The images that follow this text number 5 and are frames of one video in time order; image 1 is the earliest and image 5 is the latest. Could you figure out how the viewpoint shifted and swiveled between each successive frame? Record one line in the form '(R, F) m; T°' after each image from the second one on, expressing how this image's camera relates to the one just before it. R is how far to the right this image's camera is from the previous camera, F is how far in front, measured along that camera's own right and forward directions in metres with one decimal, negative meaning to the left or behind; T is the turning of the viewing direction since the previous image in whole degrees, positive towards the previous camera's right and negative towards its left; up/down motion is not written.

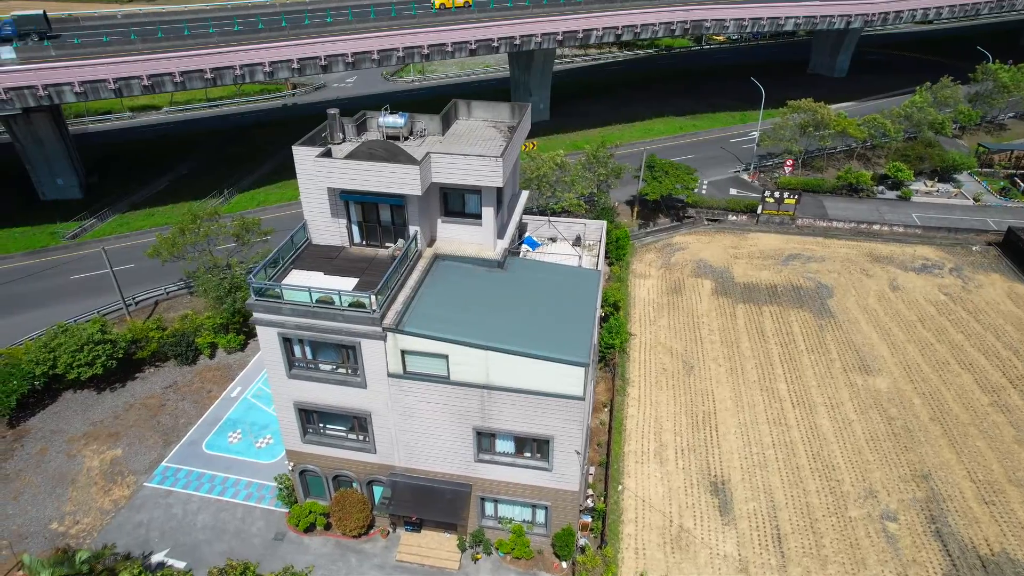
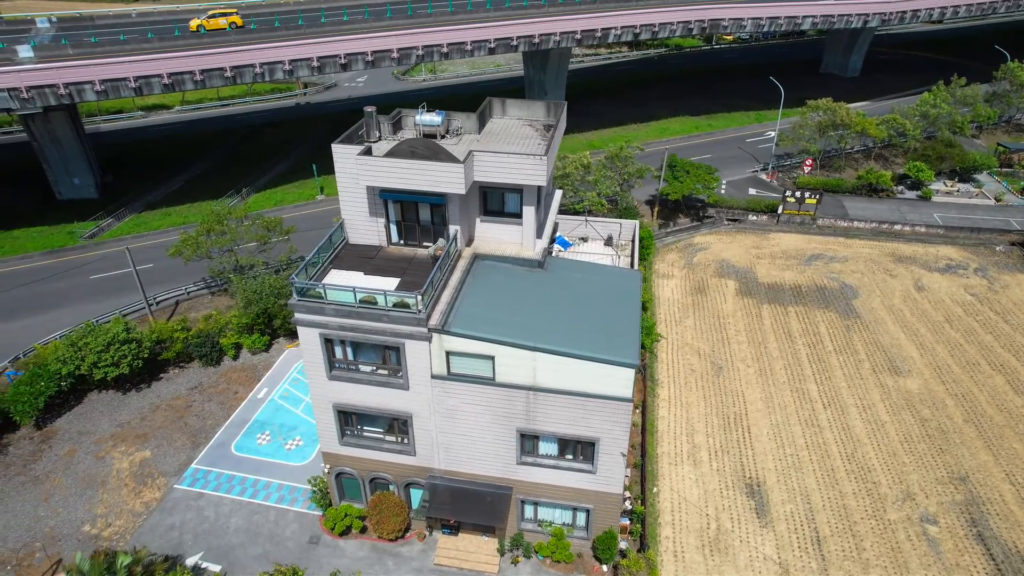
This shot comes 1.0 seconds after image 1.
(-1.7, +0.3) m; 0°
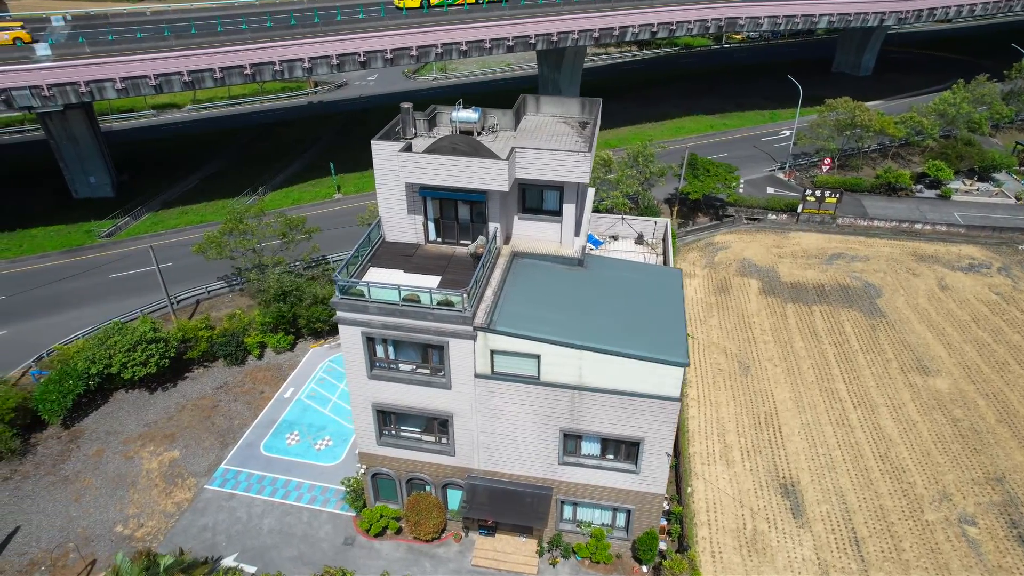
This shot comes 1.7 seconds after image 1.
(-1.7, +0.3) m; 0°
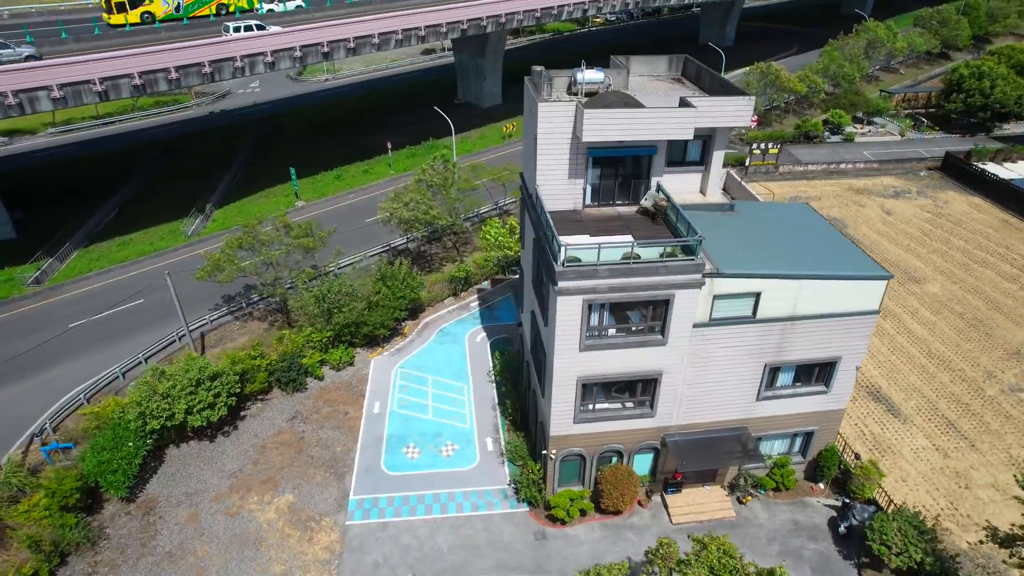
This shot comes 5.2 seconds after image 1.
(-13.4, +2.6) m; +15°
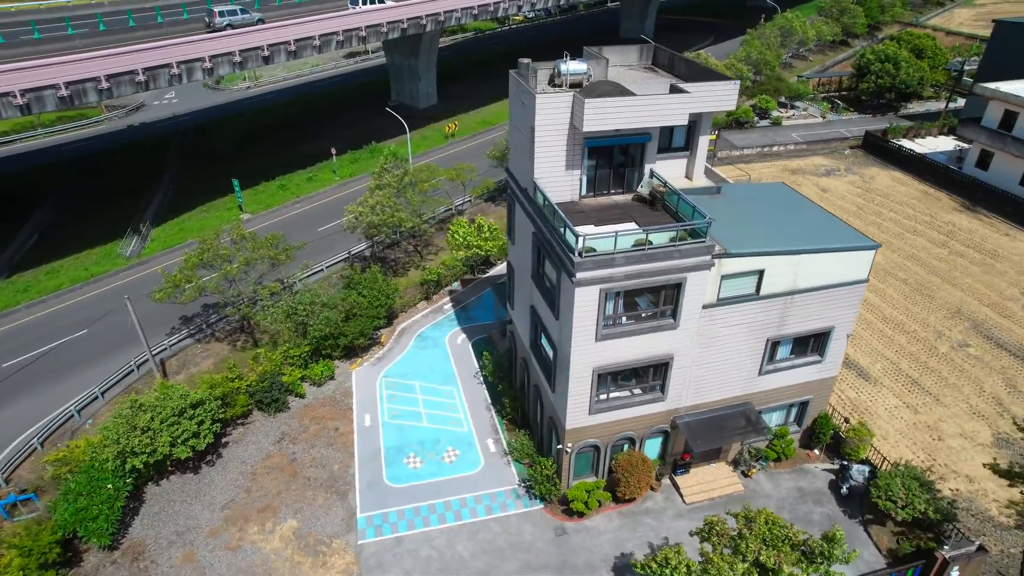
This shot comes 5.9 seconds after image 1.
(-3.1, +0.6) m; +7°
